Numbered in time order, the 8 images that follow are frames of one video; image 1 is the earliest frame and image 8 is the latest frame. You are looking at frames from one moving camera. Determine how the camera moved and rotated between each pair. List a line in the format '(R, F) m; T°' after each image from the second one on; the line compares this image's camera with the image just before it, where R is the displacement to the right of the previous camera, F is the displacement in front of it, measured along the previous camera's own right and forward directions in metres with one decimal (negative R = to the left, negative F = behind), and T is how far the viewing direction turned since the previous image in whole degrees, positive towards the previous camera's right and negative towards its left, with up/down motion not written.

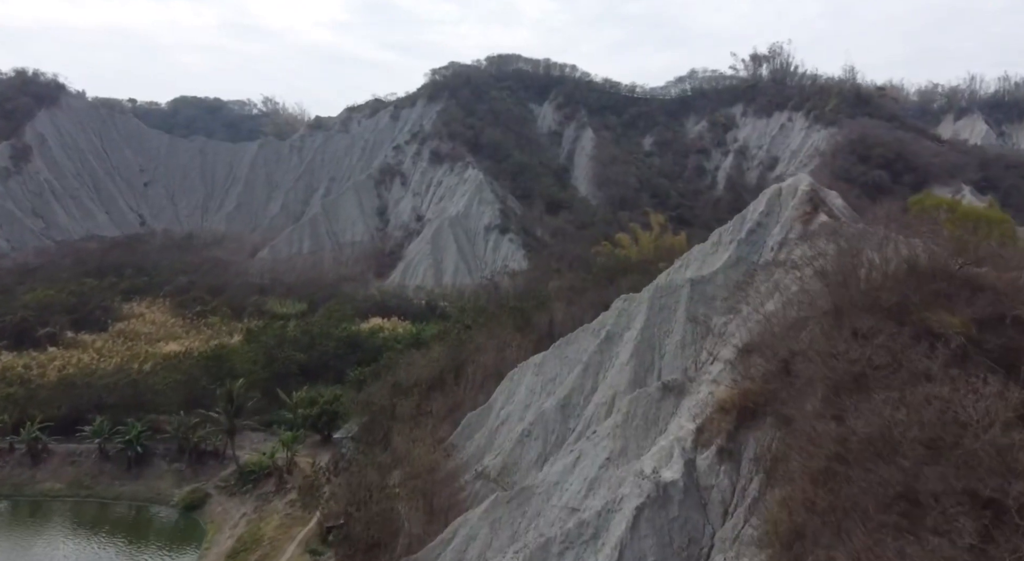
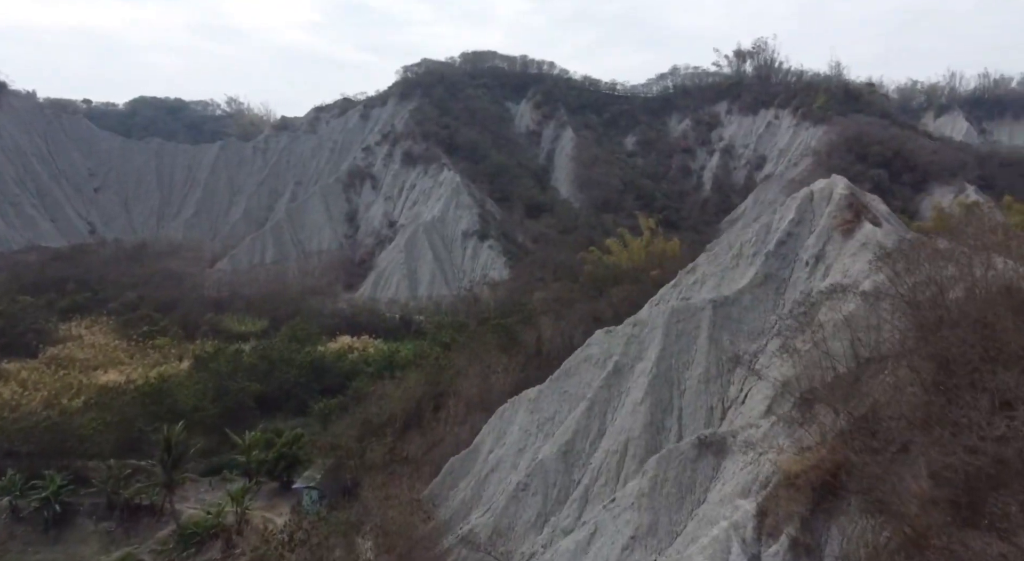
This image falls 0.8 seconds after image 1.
(-0.2, +2.4) m; +2°
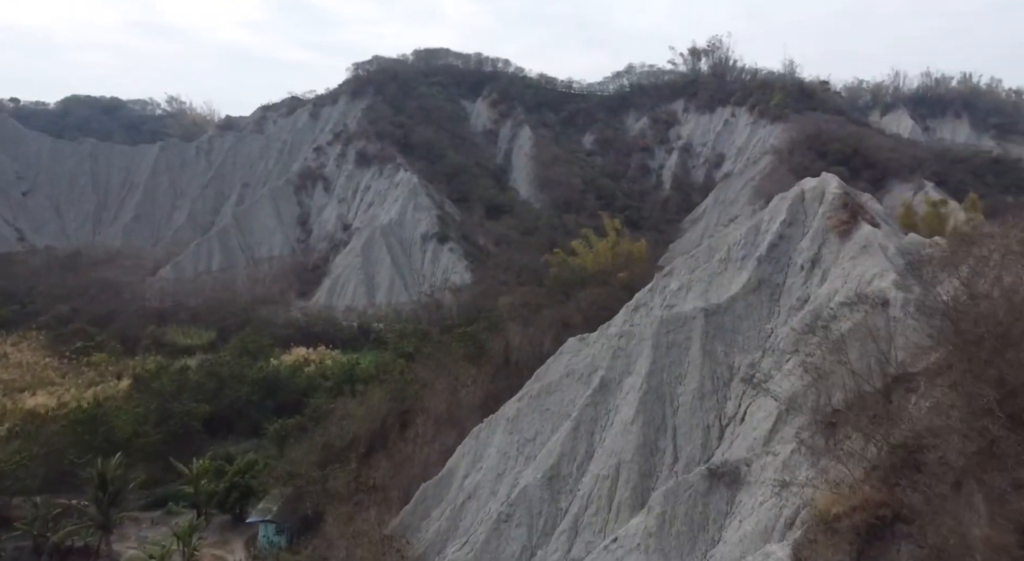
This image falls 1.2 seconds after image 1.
(-0.3, +1.1) m; +3°
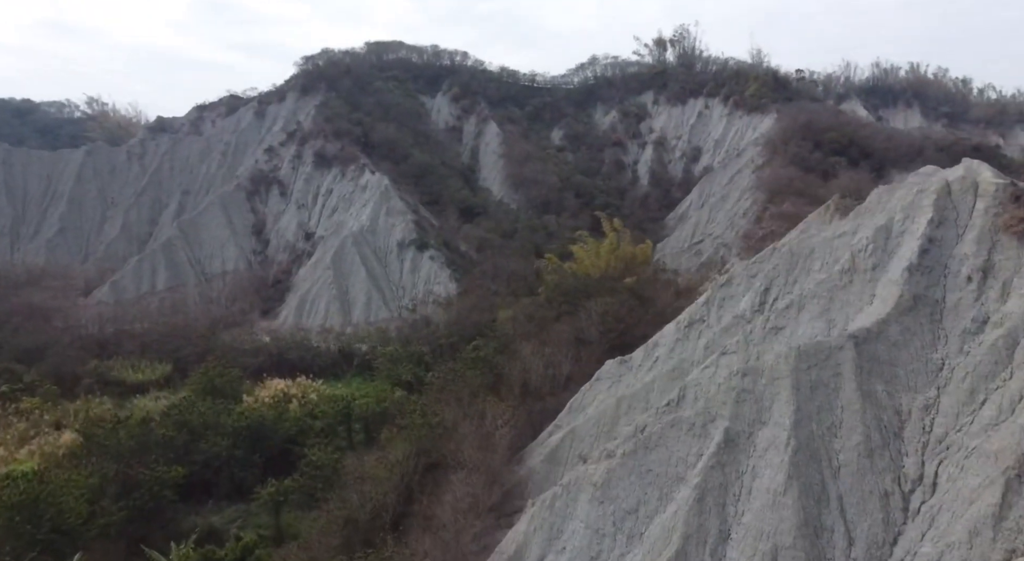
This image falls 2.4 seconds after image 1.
(-1.7, +3.0) m; +4°
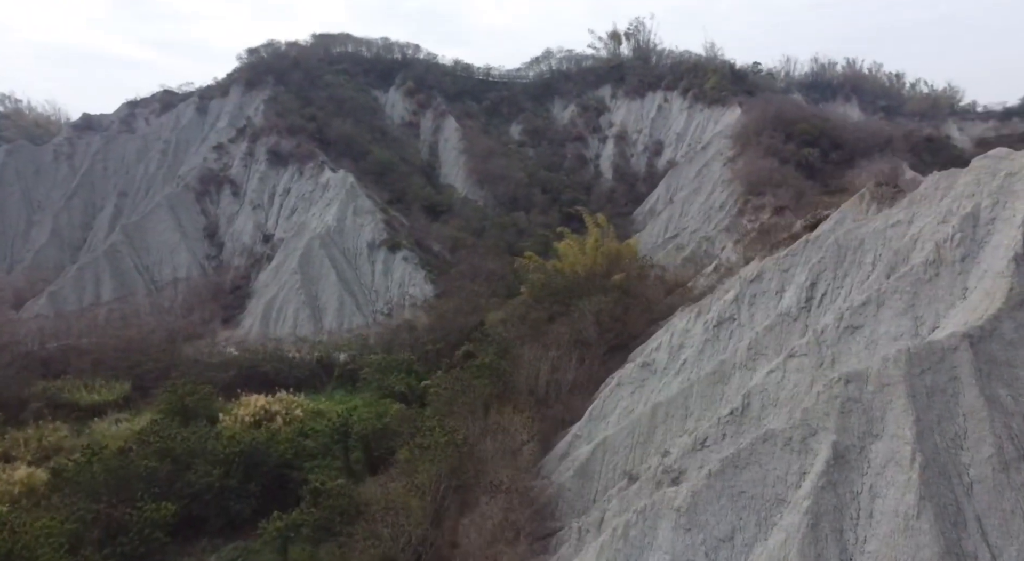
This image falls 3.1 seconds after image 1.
(-1.4, +1.3) m; +4°
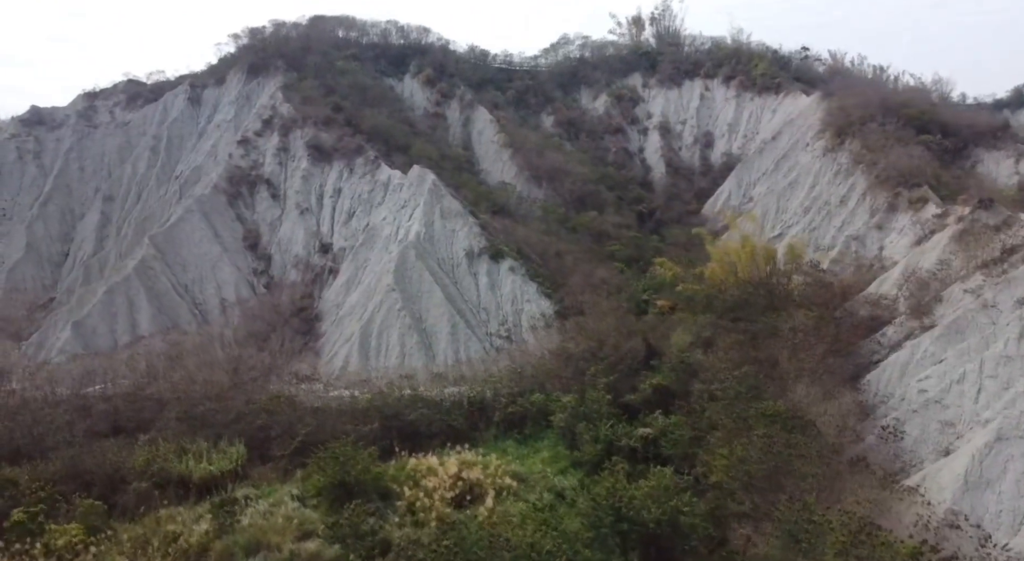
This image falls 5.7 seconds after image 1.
(-5.6, +4.5) m; +5°
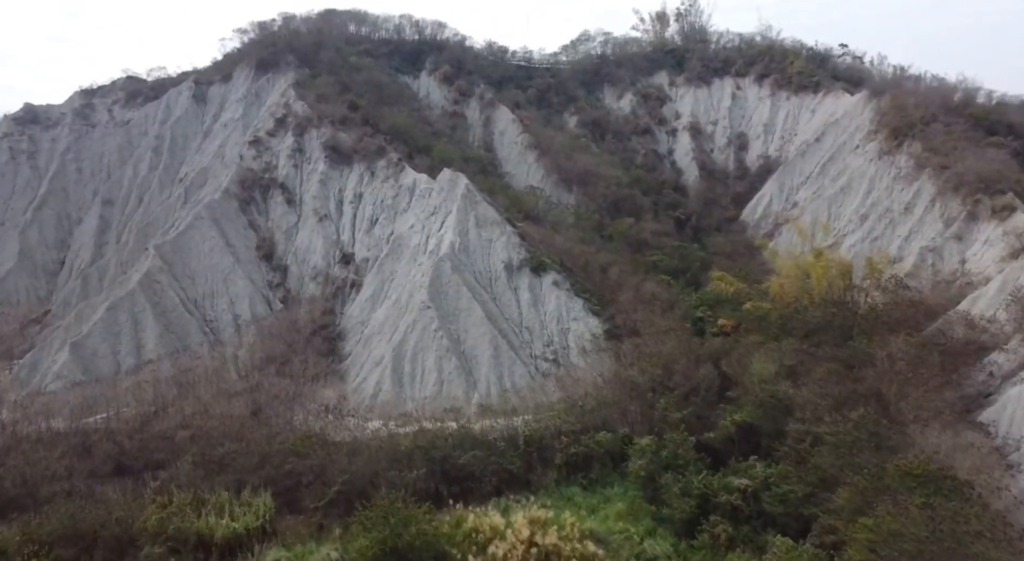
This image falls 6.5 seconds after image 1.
(-1.2, +2.2) m; 0°
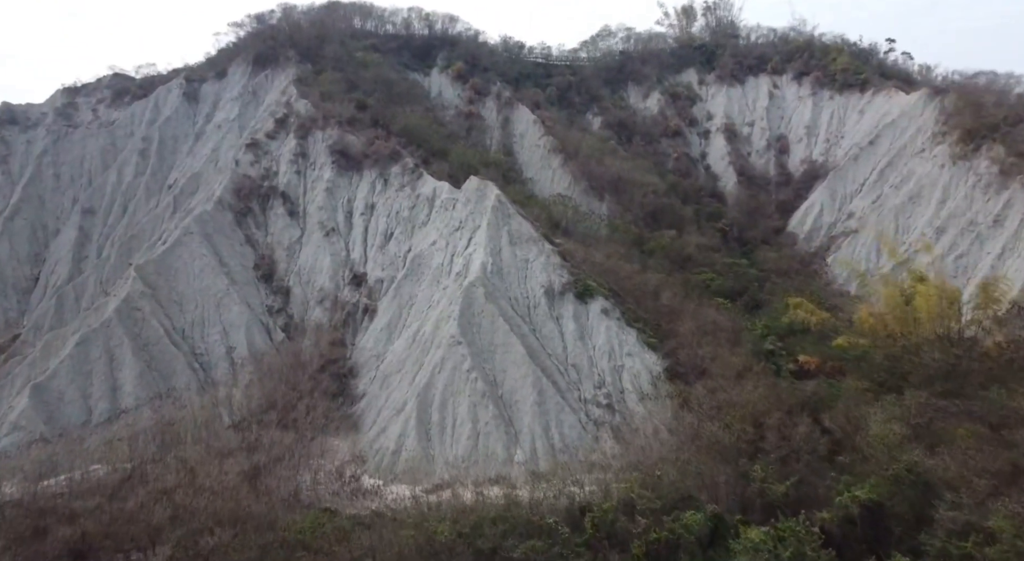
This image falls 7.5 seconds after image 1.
(-1.0, +3.1) m; 0°
